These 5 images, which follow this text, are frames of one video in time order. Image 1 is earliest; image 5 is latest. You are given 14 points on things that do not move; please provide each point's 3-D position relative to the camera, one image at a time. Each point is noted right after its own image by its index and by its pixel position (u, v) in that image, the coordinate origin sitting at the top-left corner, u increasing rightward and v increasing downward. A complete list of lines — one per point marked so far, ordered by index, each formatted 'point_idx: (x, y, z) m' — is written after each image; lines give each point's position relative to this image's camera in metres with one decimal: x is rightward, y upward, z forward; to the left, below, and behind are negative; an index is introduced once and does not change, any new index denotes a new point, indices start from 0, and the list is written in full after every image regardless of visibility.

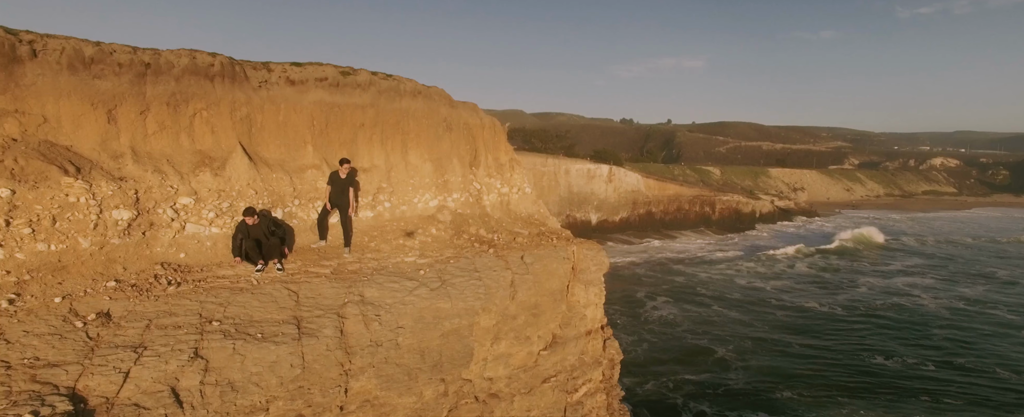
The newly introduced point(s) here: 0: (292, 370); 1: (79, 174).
0: (-1.5, -1.0, +3.8) m
1: (-2.9, +0.2, +4.1) m
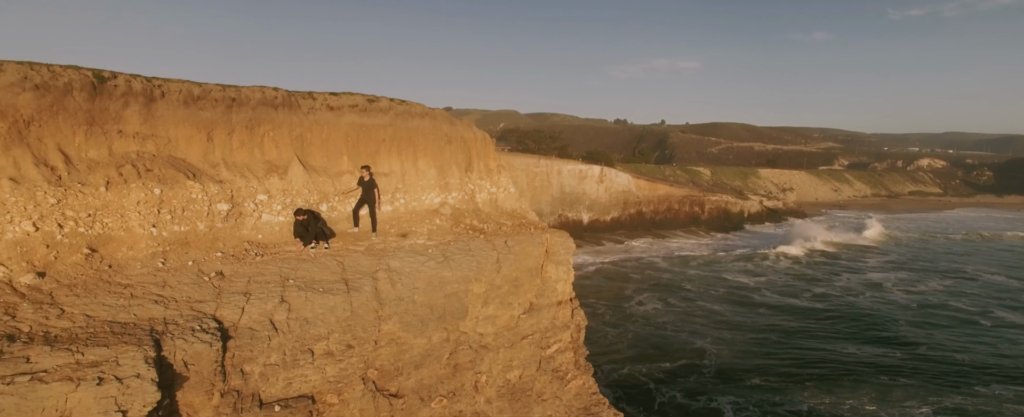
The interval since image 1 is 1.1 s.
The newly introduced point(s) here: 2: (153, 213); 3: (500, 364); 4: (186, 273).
0: (-1.6, -1.0, +5.4) m
1: (-3.1, +0.3, +5.7) m
2: (-3.2, 0.0, +5.3) m
3: (-0.2, -1.9, +6.7) m
4: (-2.8, -0.6, +5.0) m
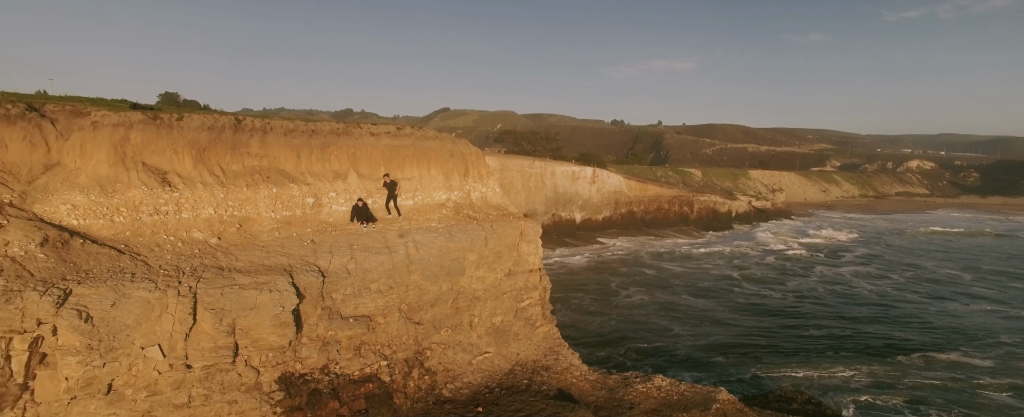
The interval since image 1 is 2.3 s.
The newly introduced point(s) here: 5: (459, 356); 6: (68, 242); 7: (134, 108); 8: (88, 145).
0: (-1.9, -0.9, +8.7) m
1: (-3.4, +0.4, +8.9) m
2: (-3.5, +0.1, +8.5) m
3: (-0.4, -1.8, +9.9) m
4: (-3.1, -0.4, +8.2) m
5: (-0.9, -2.4, +9.3) m
6: (-4.8, -0.4, +6.3) m
7: (-5.6, +1.5, +8.7) m
8: (-5.5, +0.8, +7.5) m
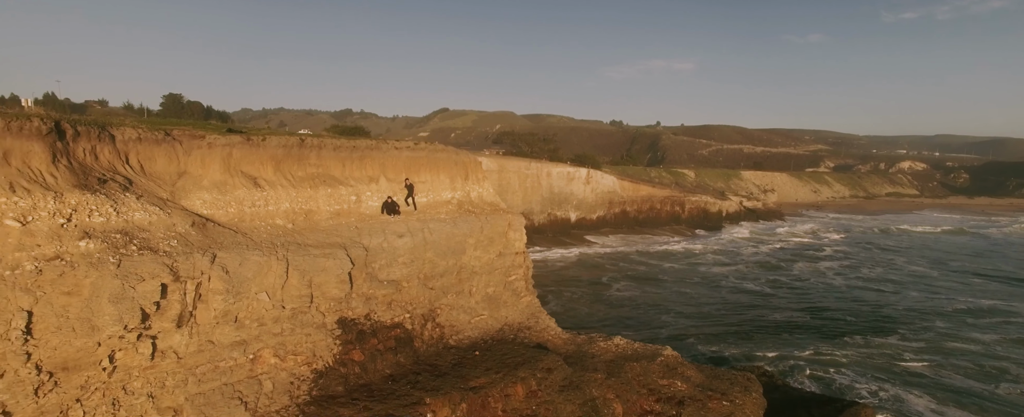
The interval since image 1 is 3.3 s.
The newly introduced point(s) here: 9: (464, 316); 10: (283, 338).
0: (-2.2, -0.8, +11.9) m
1: (-3.6, +0.5, +12.2) m
2: (-3.7, +0.2, +11.7) m
3: (-0.7, -1.7, +13.2) m
4: (-3.4, -0.4, +11.4) m
5: (-1.1, -2.3, +12.5) m
6: (-5.1, -0.3, +9.6) m
7: (-5.8, +1.6, +11.9) m
8: (-5.7, +0.9, +10.8) m
9: (-1.0, -2.4, +12.5) m
10: (-3.8, -2.2, +9.7) m
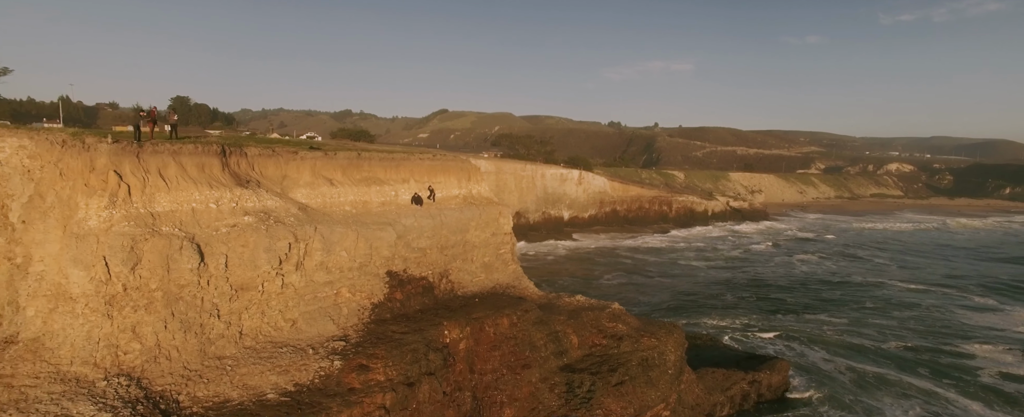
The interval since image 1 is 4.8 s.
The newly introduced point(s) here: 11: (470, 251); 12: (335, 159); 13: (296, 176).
0: (-2.5, -0.5, +17.5) m
1: (-4.0, +0.8, +17.8) m
2: (-4.1, +0.4, +17.3) m
3: (-1.0, -1.4, +18.8) m
4: (-3.7, -0.1, +17.0) m
5: (-1.5, -2.1, +18.1) m
6: (-5.4, 0.0, +15.2) m
7: (-6.2, +1.8, +17.5) m
8: (-6.0, +1.2, +16.3) m
9: (-1.4, -2.1, +18.1) m
10: (-4.2, -1.9, +15.2) m
11: (-1.3, -1.4, +18.5) m
12: (-5.3, +1.5, +17.2) m
13: (-6.1, +0.9, +16.2) m
